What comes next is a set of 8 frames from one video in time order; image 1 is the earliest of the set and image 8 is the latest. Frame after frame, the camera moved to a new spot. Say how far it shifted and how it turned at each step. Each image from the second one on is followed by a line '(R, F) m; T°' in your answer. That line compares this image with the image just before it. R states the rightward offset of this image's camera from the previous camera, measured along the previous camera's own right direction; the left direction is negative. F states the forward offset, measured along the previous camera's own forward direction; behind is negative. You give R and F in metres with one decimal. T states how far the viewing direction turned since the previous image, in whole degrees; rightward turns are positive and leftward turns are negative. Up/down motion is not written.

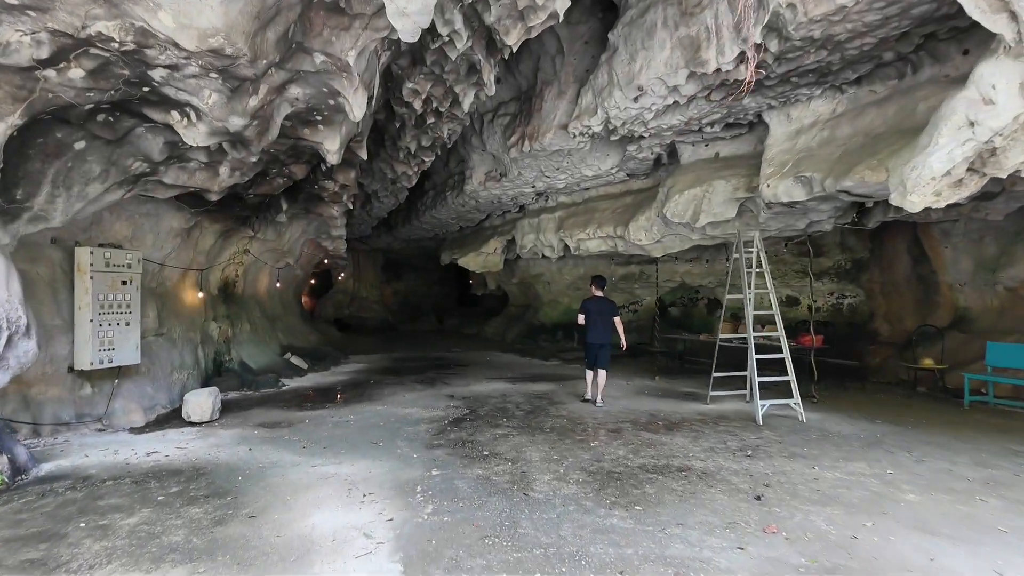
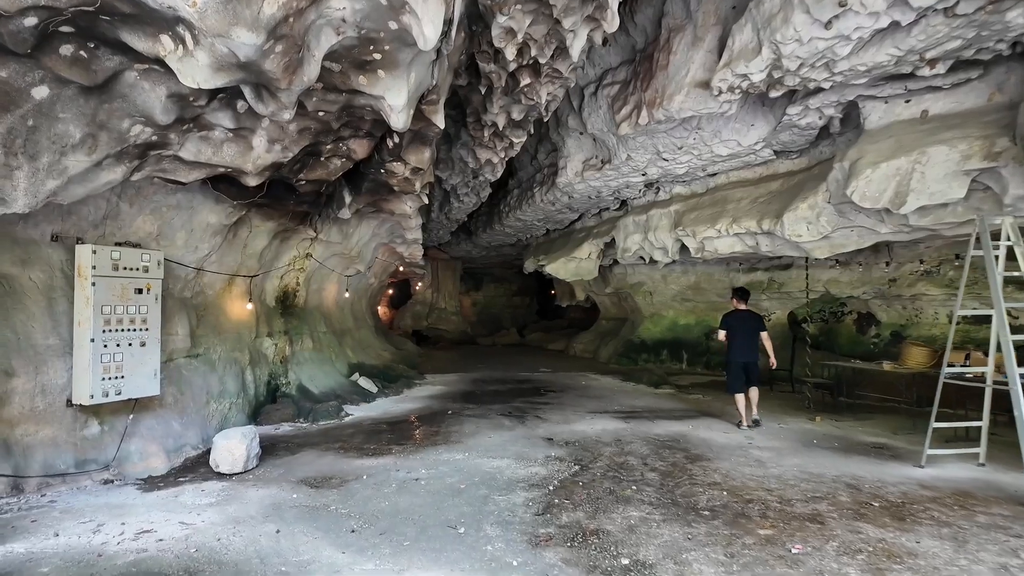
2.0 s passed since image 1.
(-0.4, +1.7) m; -7°
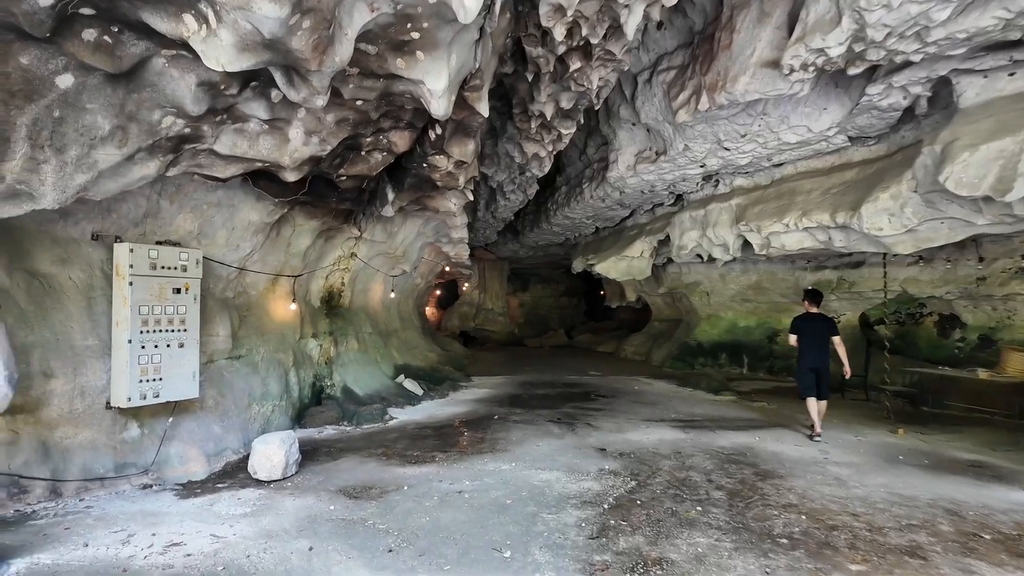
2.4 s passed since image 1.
(0.0, +0.3) m; -5°
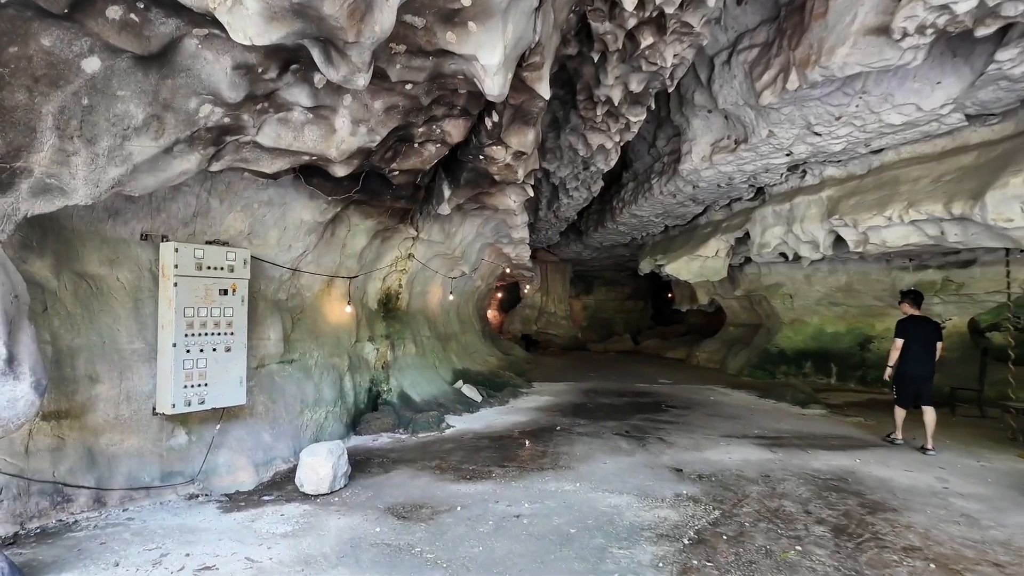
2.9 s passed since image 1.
(0.0, +0.4) m; -6°
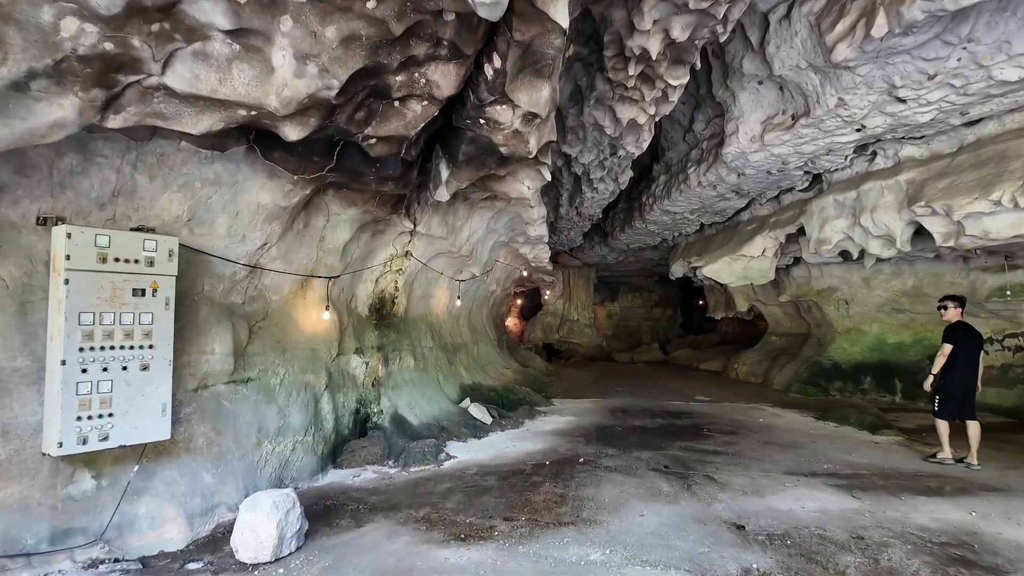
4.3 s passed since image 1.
(+0.1, +1.1) m; -2°
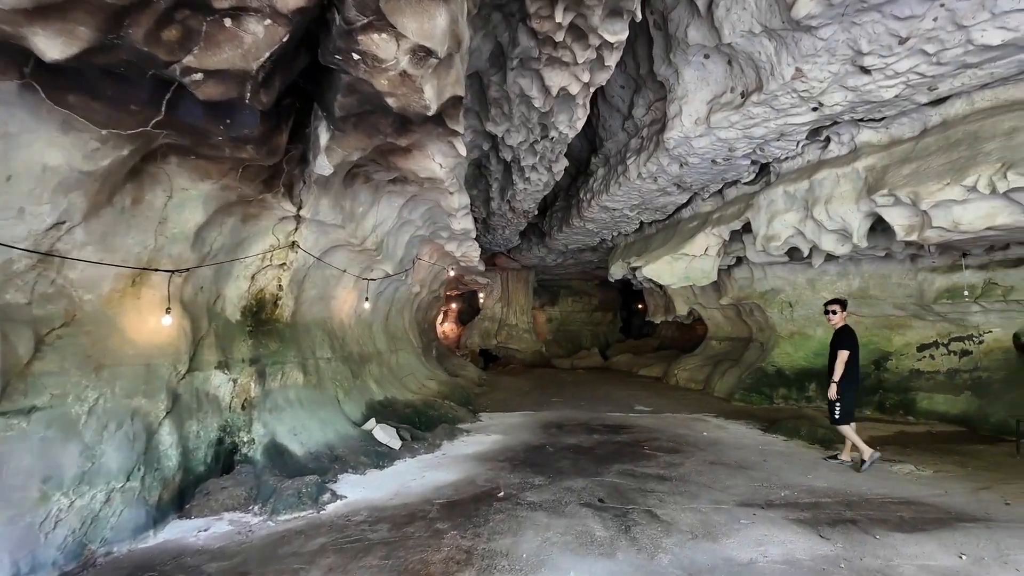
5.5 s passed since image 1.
(+0.3, +0.9) m; +5°
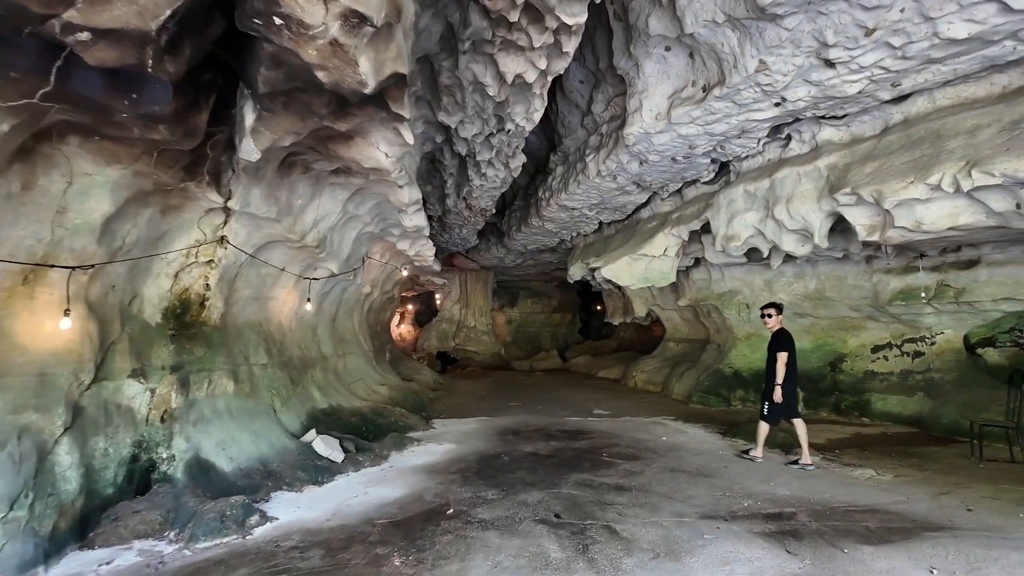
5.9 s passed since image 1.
(+0.1, +0.3) m; +4°
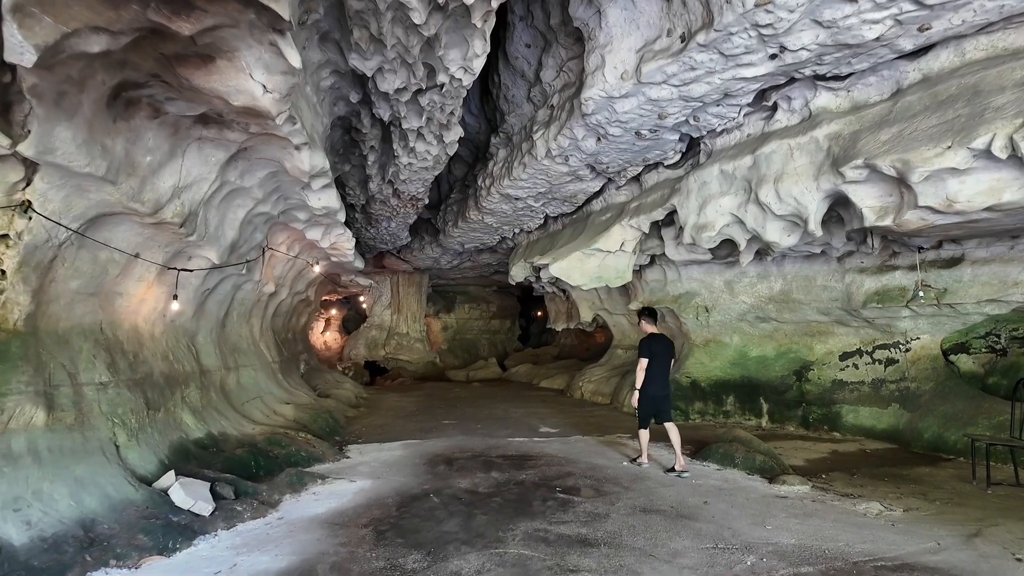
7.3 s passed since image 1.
(0.0, +1.1) m; +6°
